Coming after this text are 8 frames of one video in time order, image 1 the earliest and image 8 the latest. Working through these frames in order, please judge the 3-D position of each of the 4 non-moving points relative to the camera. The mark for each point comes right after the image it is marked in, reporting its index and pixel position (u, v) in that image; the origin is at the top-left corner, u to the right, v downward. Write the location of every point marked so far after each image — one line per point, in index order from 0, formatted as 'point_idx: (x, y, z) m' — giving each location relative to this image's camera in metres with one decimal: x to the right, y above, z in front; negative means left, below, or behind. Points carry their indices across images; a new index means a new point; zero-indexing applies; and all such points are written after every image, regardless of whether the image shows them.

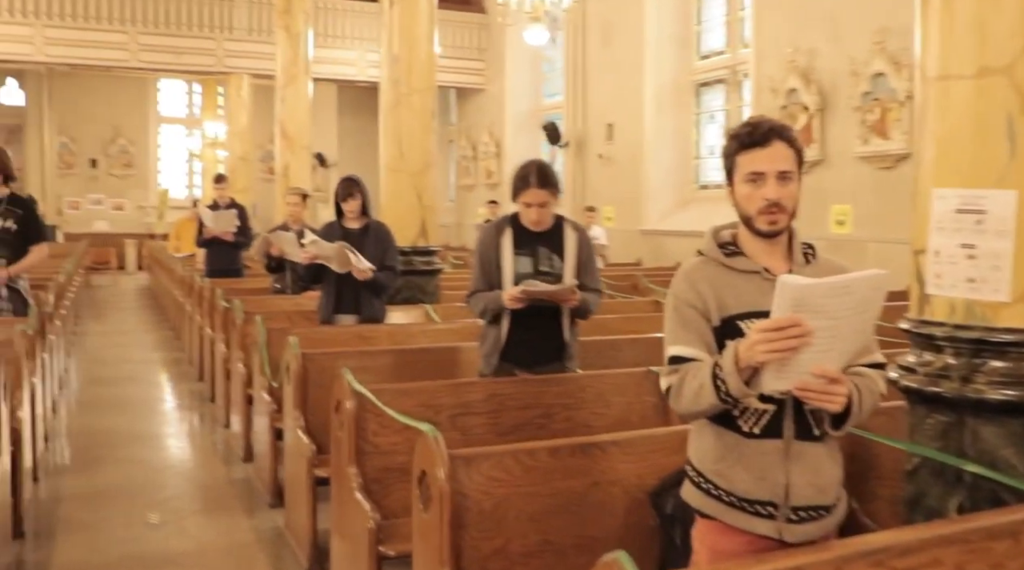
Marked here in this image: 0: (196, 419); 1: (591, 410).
0: (-2.4, -1.1, +6.4) m
1: (+0.3, -0.5, +3.2) m
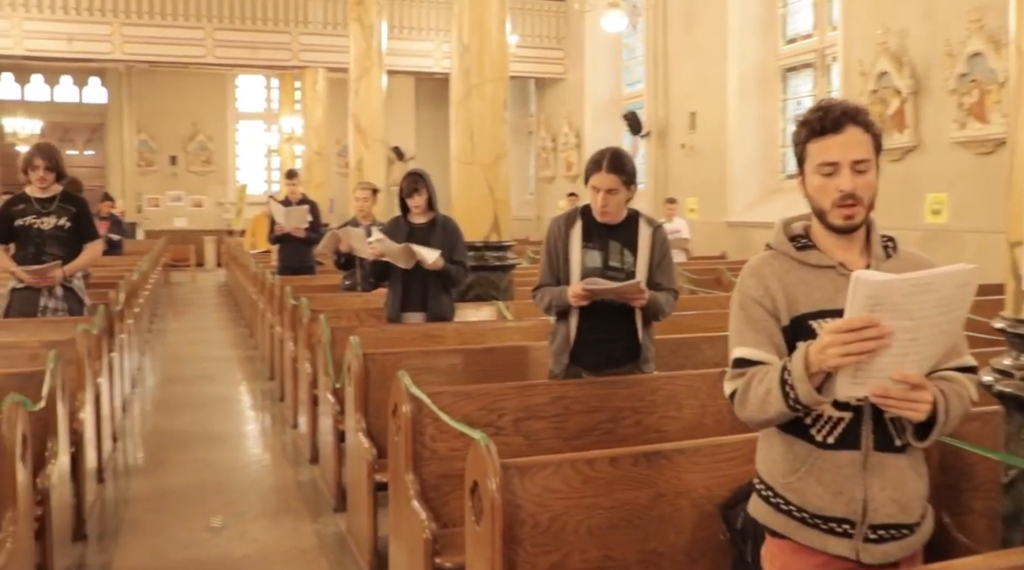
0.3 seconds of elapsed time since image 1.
0: (-1.8, -1.0, +6.5) m
1: (+0.5, -0.5, +3.1) m
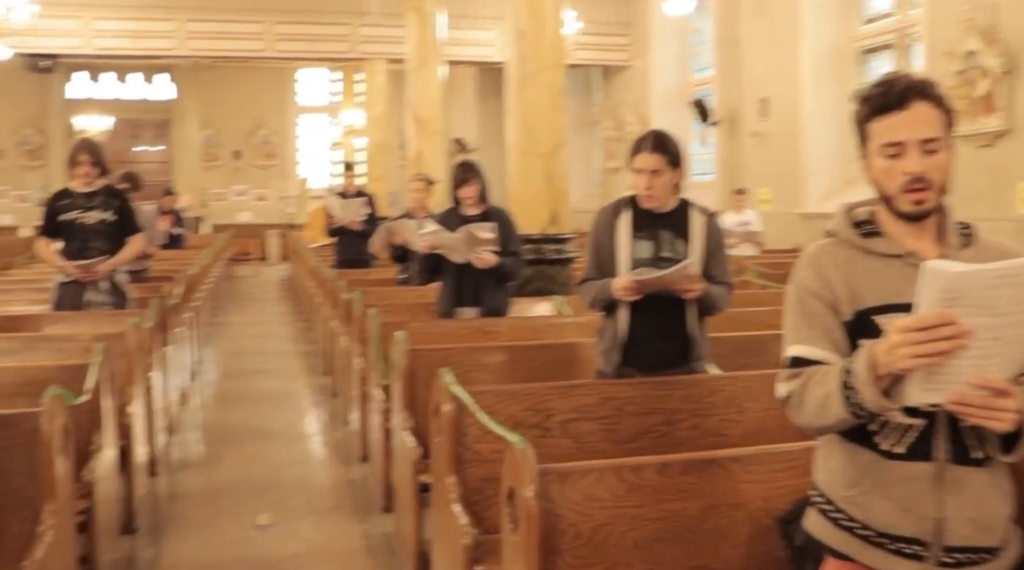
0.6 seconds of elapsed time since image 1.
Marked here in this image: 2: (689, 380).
0: (-1.4, -1.0, +6.5) m
1: (+0.7, -0.4, +2.9) m
2: (+0.6, -0.3, +2.9) m
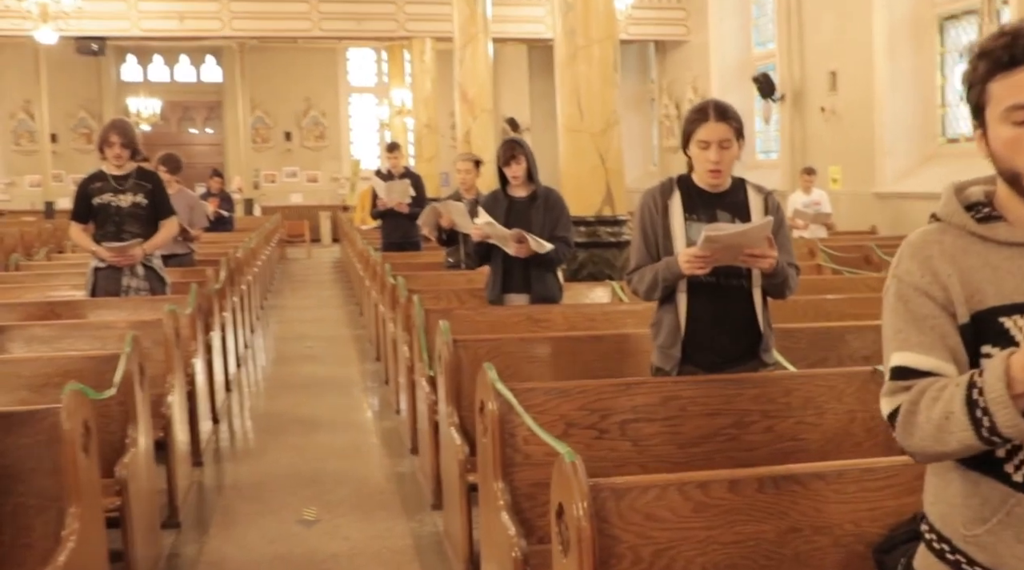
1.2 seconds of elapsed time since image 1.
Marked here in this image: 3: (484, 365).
0: (-1.0, -0.9, +6.4) m
1: (+0.9, -0.4, +2.6) m
2: (+0.7, -0.3, +2.6) m
3: (-0.1, -0.2, +2.5) m
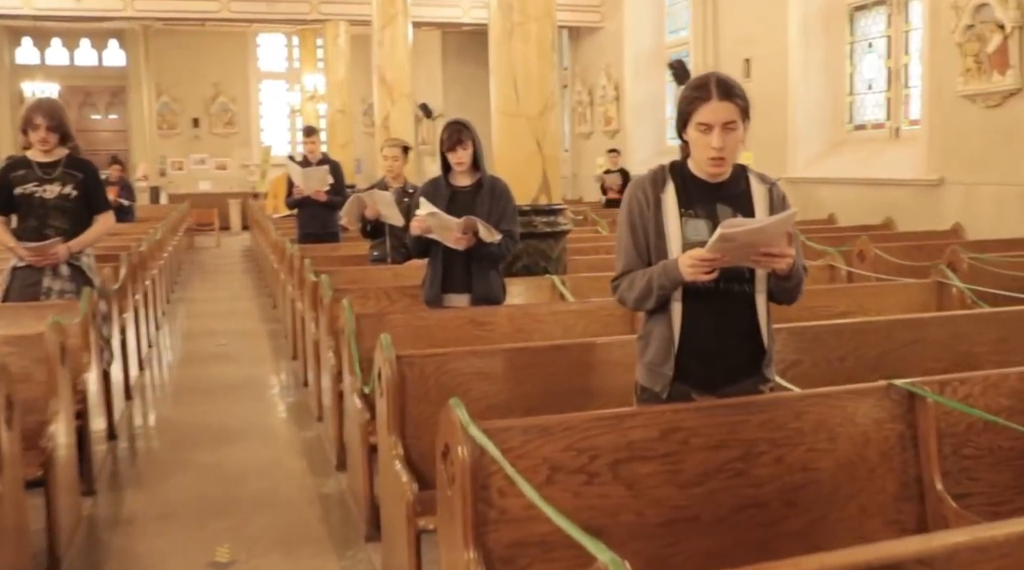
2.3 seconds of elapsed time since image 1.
0: (-1.5, -0.8, +5.8) m
1: (+0.8, -0.4, +2.2) m
2: (+0.7, -0.3, +2.2) m
3: (-0.1, -0.3, +2.0) m
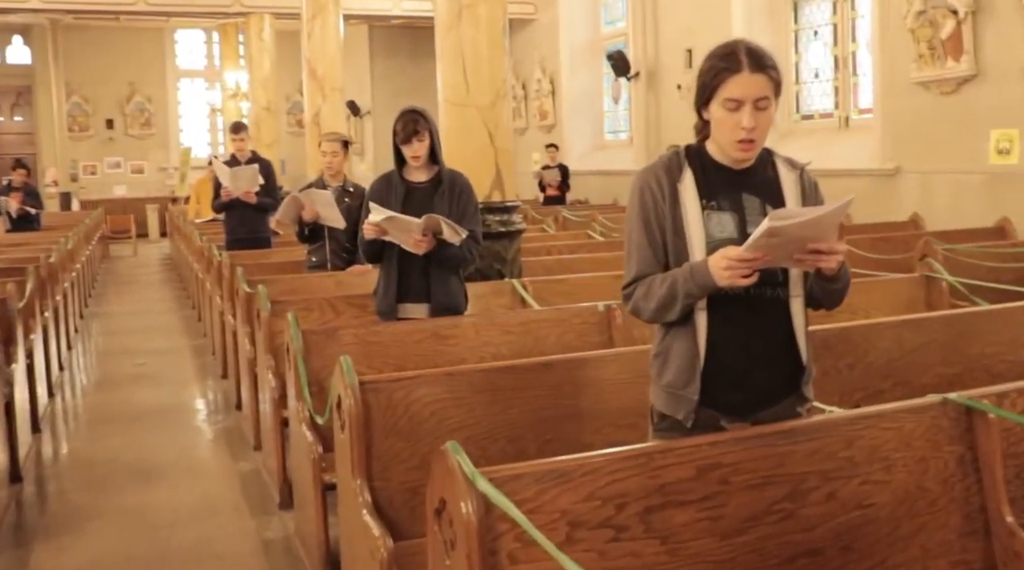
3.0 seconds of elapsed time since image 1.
0: (-1.7, -0.9, +5.3) m
1: (+0.8, -0.4, +1.9) m
2: (+0.7, -0.3, +1.9) m
3: (-0.1, -0.3, +1.6) m
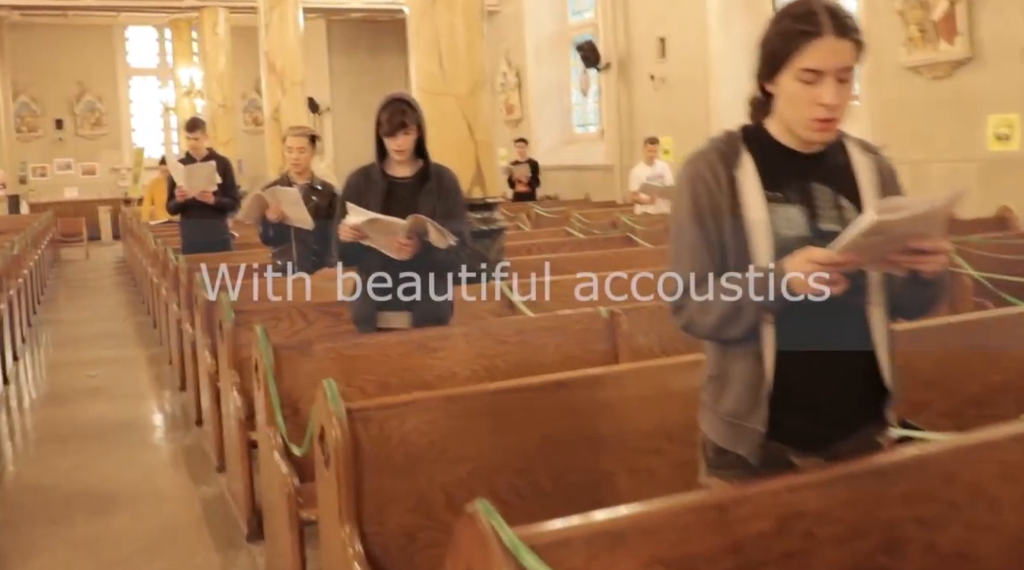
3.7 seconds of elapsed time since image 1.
0: (-1.8, -1.0, +4.8) m
1: (+0.8, -0.4, +1.6) m
2: (+0.7, -0.3, +1.5) m
3: (-0.1, -0.3, +1.3) m
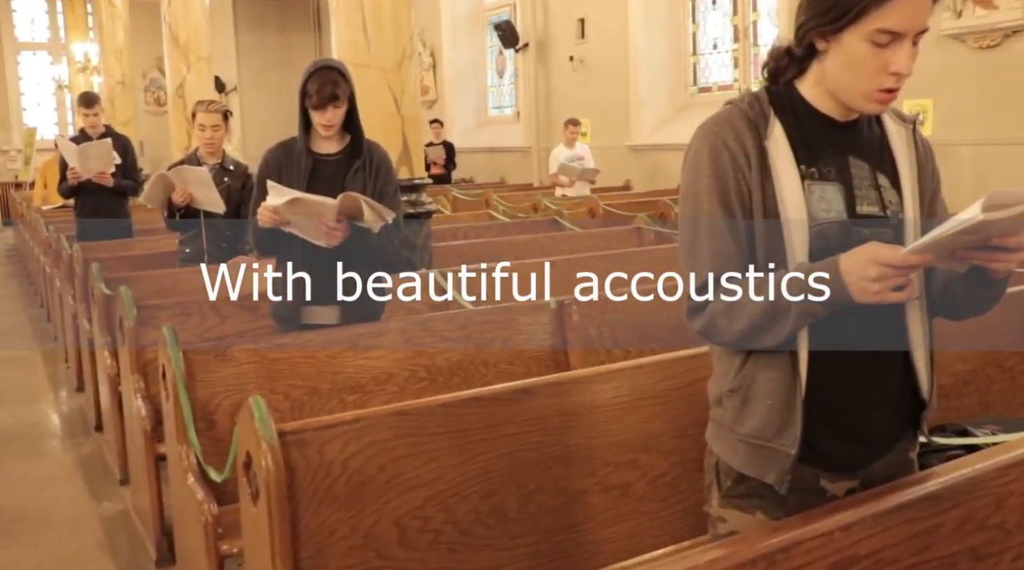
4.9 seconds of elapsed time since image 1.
0: (-2.1, -0.9, +4.4) m
1: (+0.8, -0.4, +1.4) m
2: (+0.7, -0.3, +1.3) m
3: (-0.1, -0.3, +0.9) m
